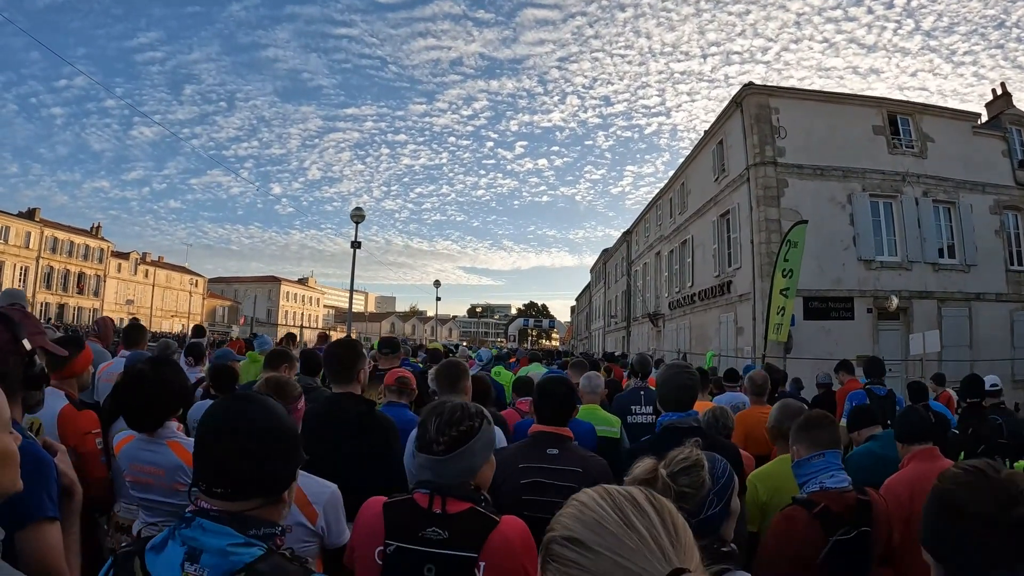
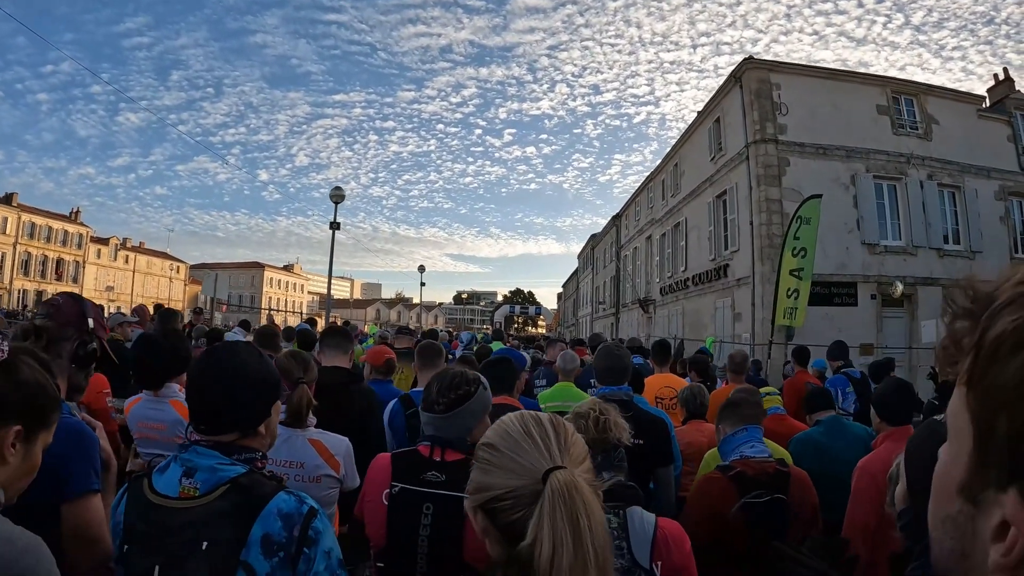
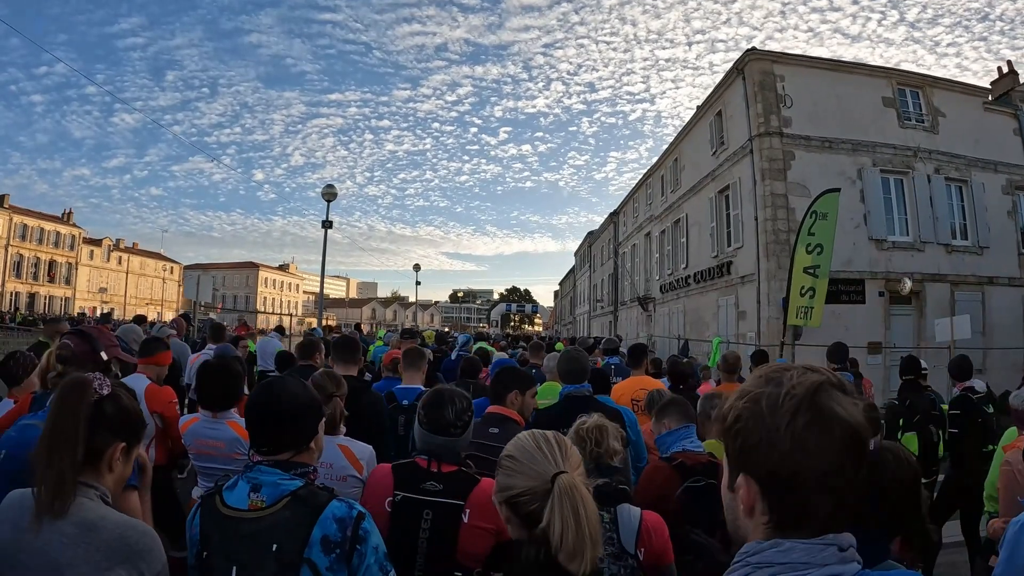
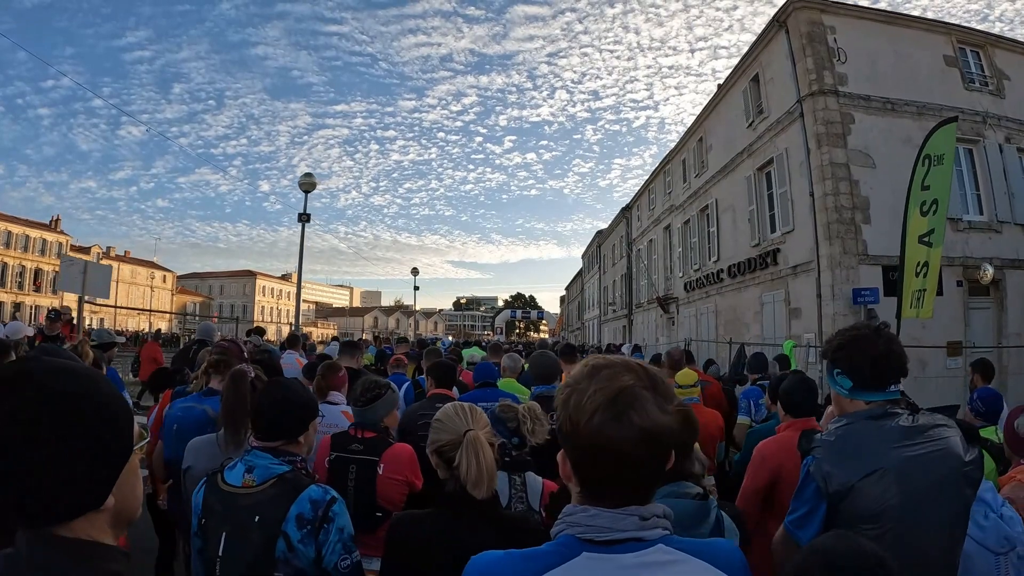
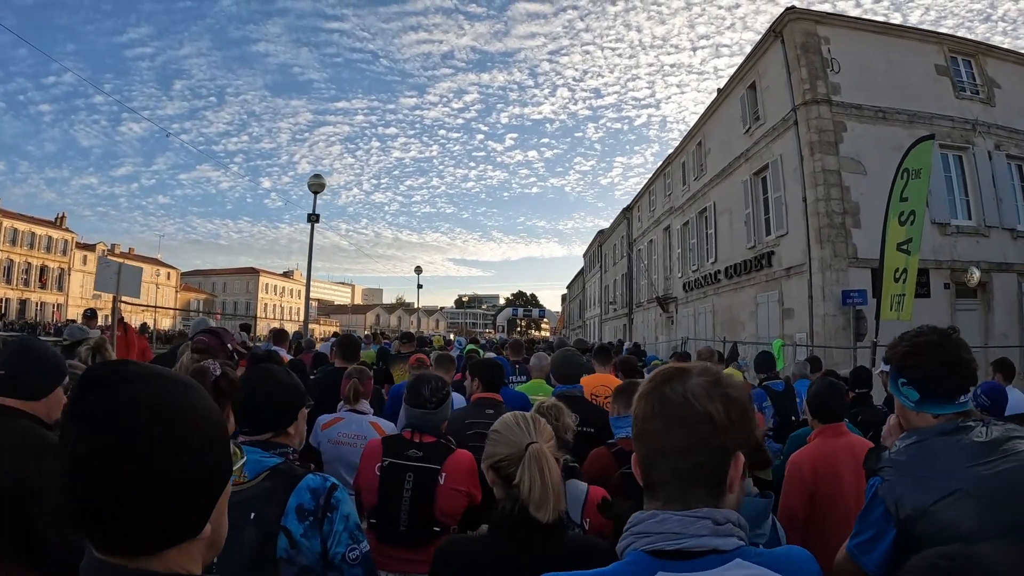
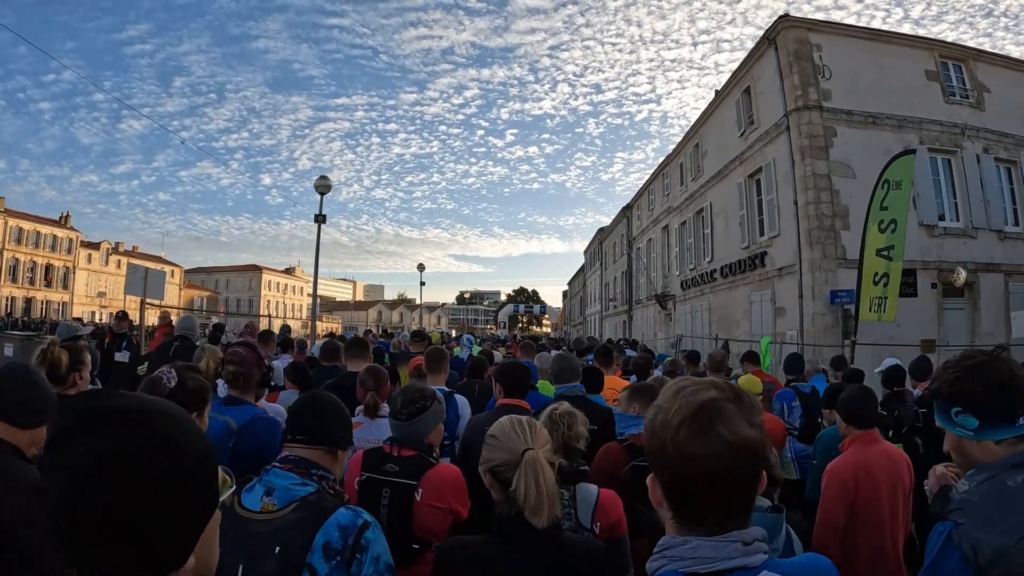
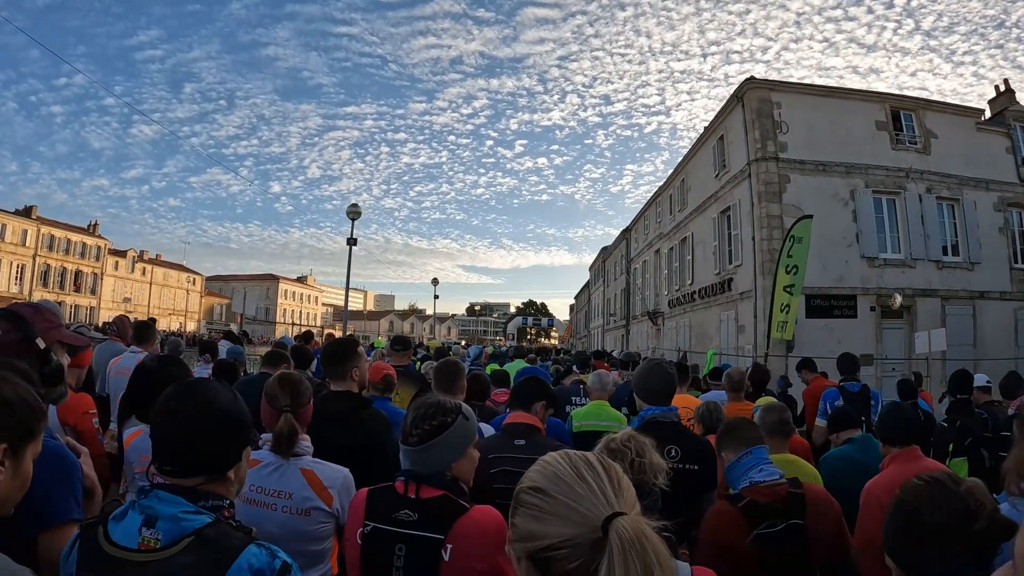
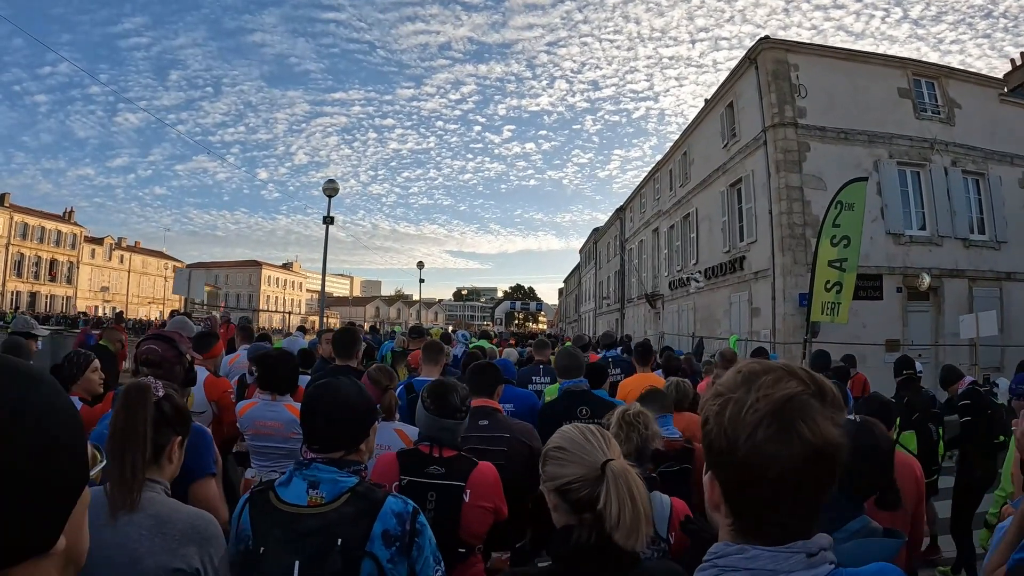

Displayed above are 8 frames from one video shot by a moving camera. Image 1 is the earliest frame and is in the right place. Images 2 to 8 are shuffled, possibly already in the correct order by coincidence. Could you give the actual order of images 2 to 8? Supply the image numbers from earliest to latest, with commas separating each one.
7, 2, 3, 8, 6, 5, 4
